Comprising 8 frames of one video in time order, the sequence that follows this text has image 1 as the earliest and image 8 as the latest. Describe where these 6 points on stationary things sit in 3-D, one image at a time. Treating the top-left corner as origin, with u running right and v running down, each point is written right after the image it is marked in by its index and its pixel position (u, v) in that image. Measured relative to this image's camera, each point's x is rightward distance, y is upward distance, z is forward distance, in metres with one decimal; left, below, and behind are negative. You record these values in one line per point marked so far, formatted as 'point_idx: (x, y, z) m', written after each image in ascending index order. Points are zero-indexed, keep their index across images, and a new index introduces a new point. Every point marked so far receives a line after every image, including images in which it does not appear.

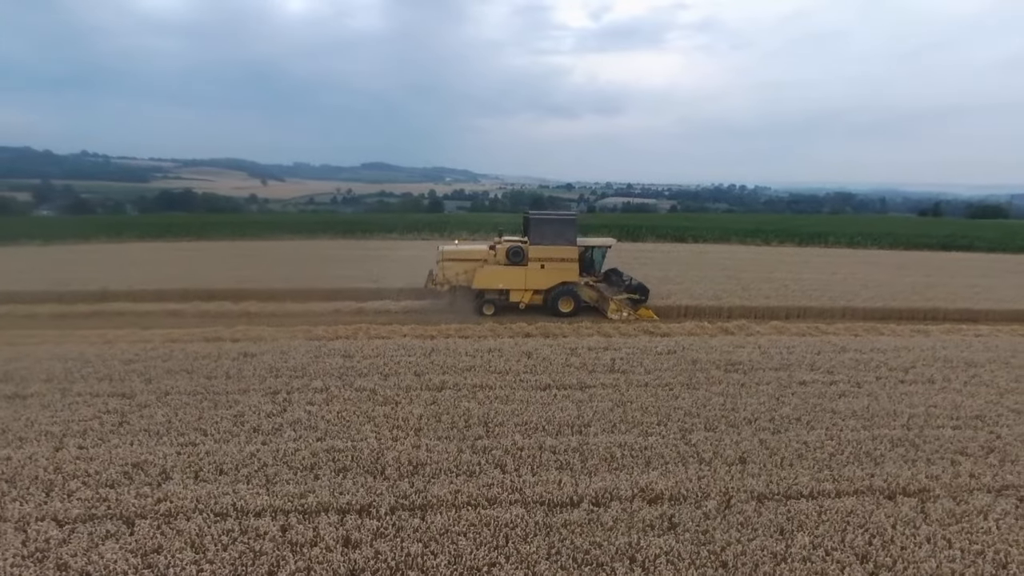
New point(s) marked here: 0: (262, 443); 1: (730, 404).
0: (-3.0, -1.8, +7.5) m
1: (+3.0, -1.6, +8.7) m
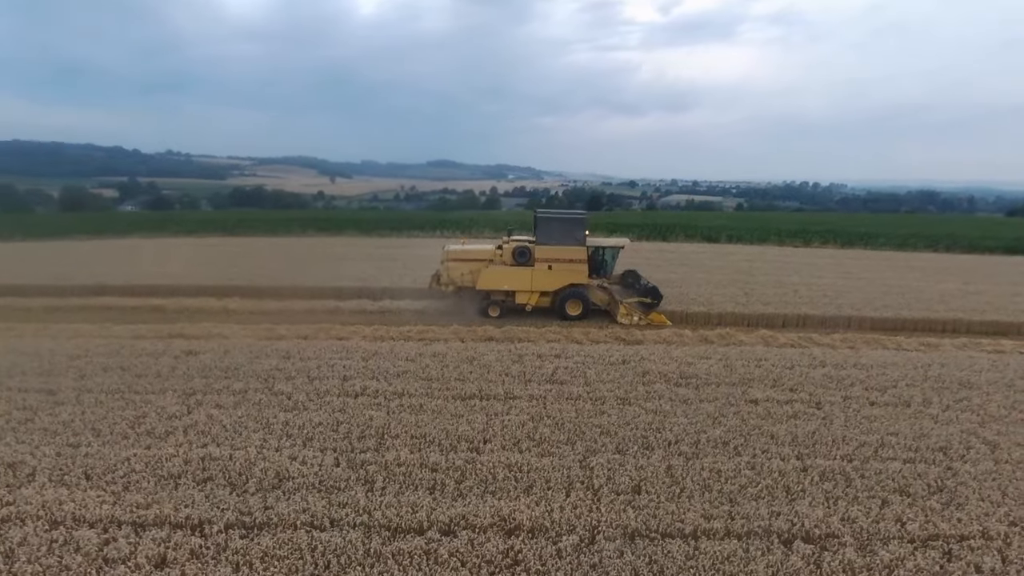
0: (-4.3, -1.8, +7.3) m
1: (+1.8, -1.7, +8.0) m
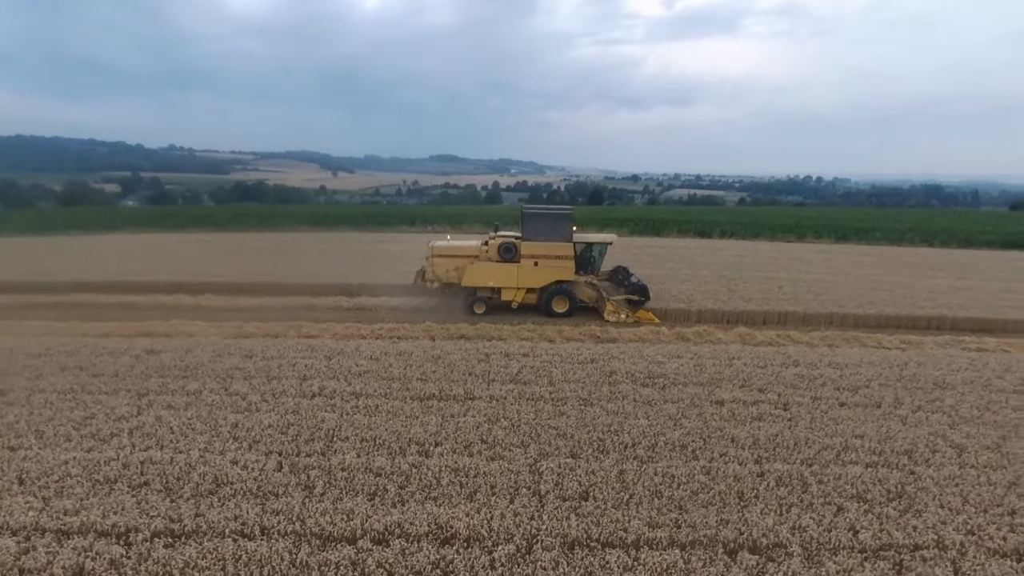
0: (-4.8, -1.8, +7.1) m
1: (+1.3, -1.7, +7.7) m
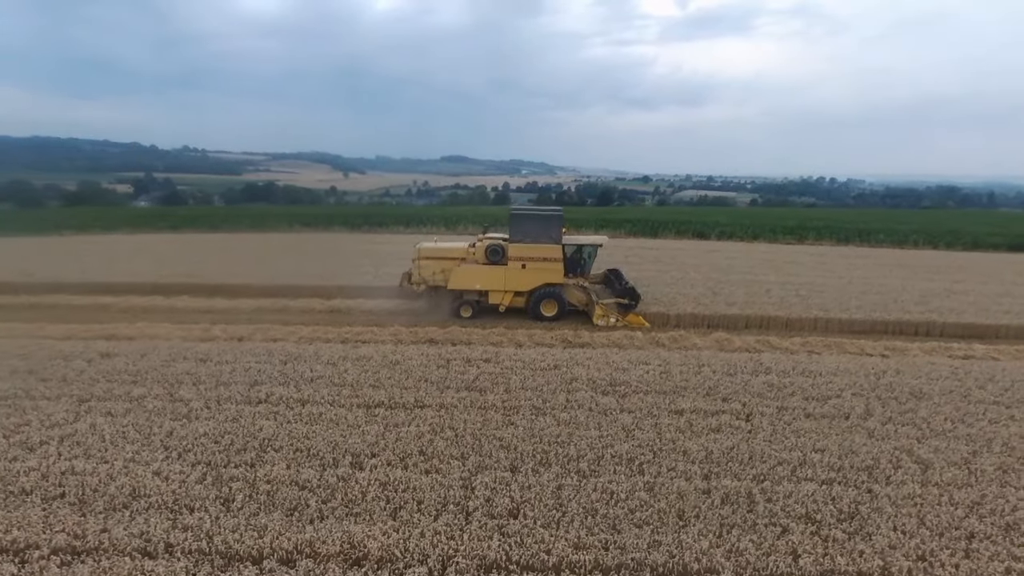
0: (-5.5, -1.9, +6.8) m
1: (+0.6, -1.7, +7.4) m
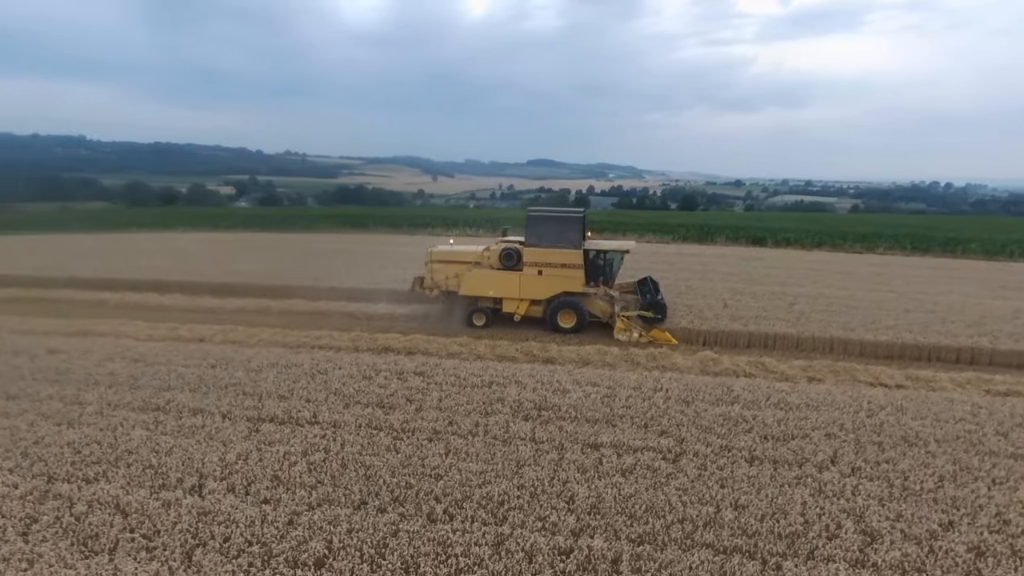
0: (-6.8, -1.8, +6.7) m
1: (-0.7, -1.8, +6.4) m
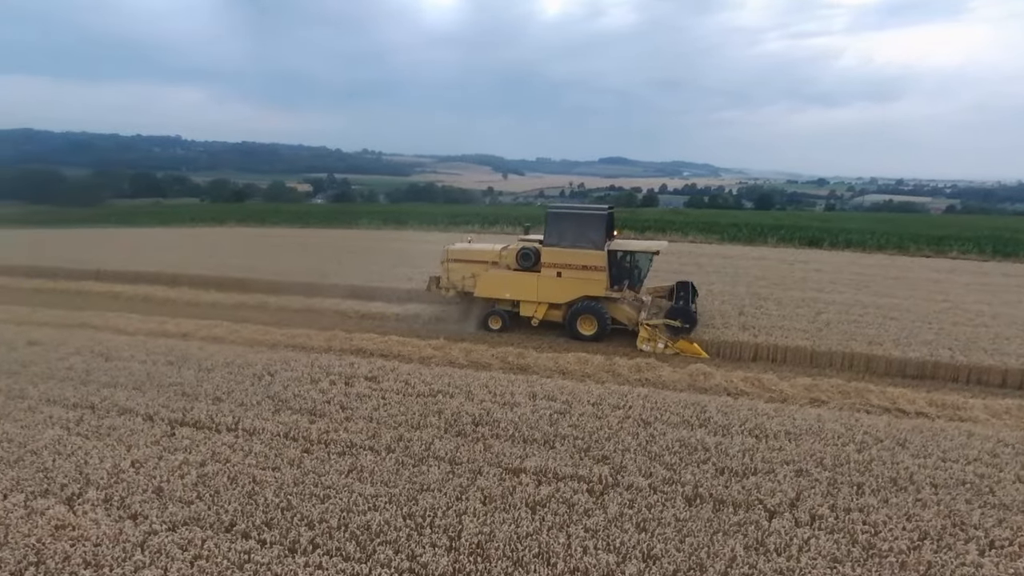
0: (-7.7, -1.7, +6.7) m
1: (-1.6, -1.9, +5.8) m
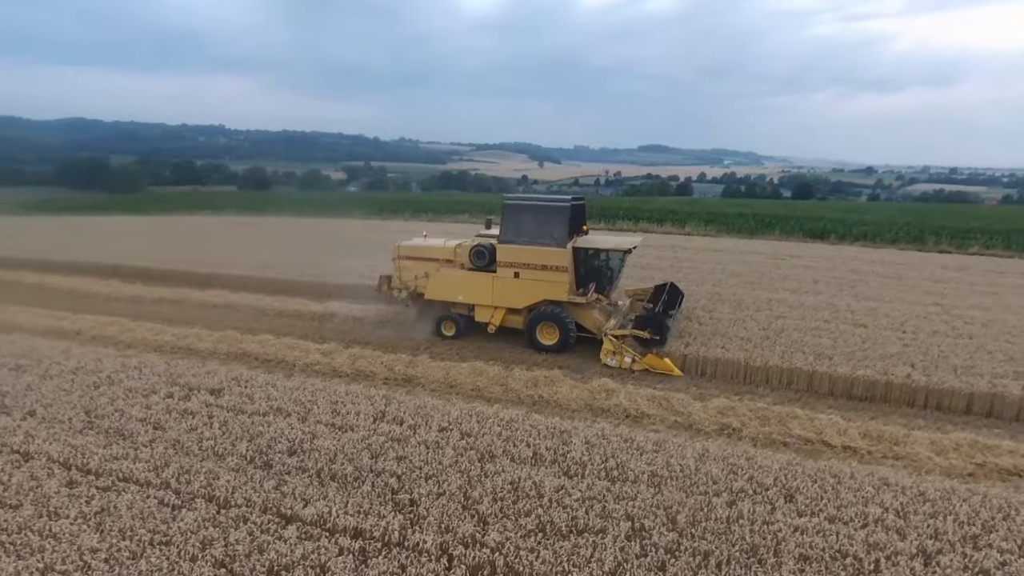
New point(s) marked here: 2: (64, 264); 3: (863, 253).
0: (-9.4, -1.7, +6.1) m
1: (-3.5, -1.9, +4.8) m
2: (-11.5, +0.6, +16.3) m
3: (+10.6, +1.1, +19.1) m
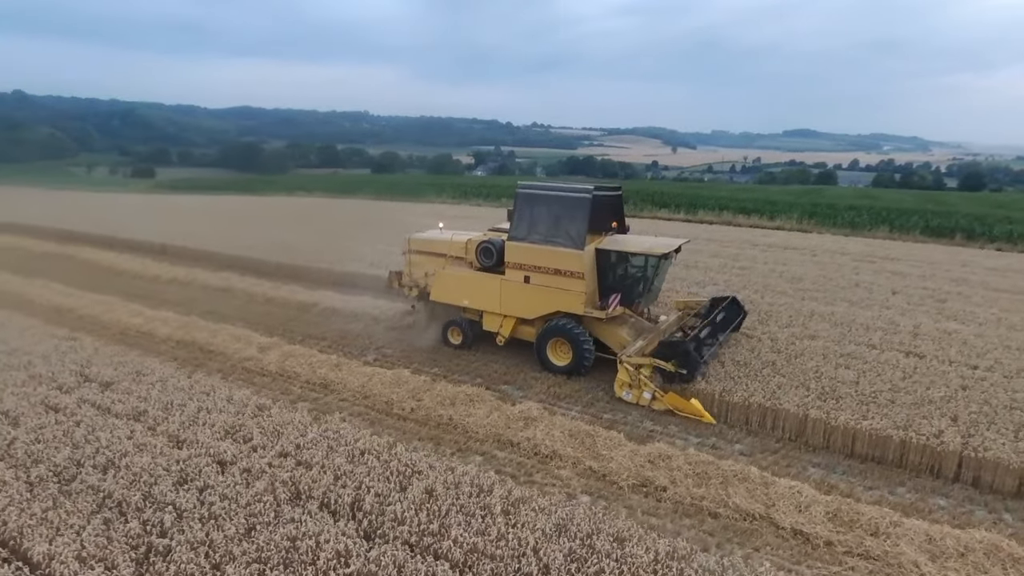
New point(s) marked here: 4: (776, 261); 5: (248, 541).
0: (-10.7, -1.3, +6.9) m
1: (-5.1, -1.8, +4.4) m
2: (-10.6, +1.3, +17.2) m
3: (+11.7, +0.7, +15.6) m
4: (+6.0, +0.6, +14.6) m
5: (-1.8, -1.8, +4.5) m
